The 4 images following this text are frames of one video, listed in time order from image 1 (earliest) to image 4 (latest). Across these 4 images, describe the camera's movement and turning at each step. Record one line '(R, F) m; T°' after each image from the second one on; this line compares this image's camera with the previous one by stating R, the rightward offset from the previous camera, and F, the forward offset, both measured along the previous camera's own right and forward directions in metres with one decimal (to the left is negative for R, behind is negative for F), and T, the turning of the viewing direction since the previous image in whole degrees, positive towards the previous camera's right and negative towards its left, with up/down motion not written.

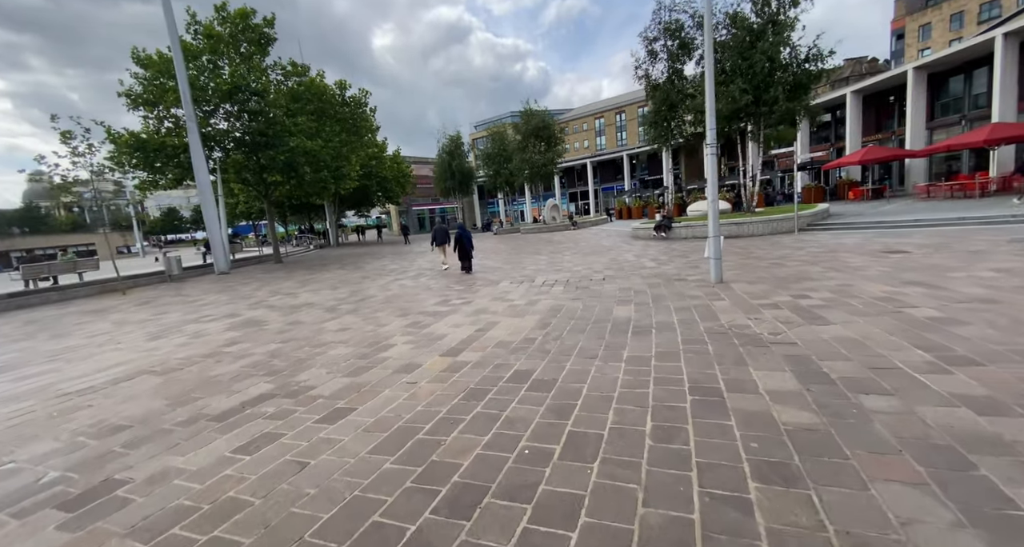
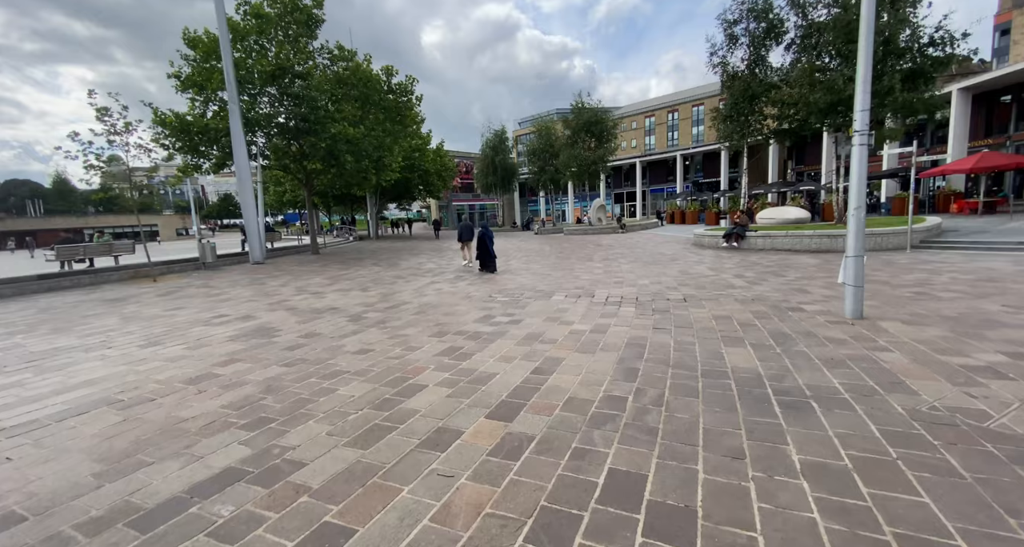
(-0.4, +1.5) m; -5°
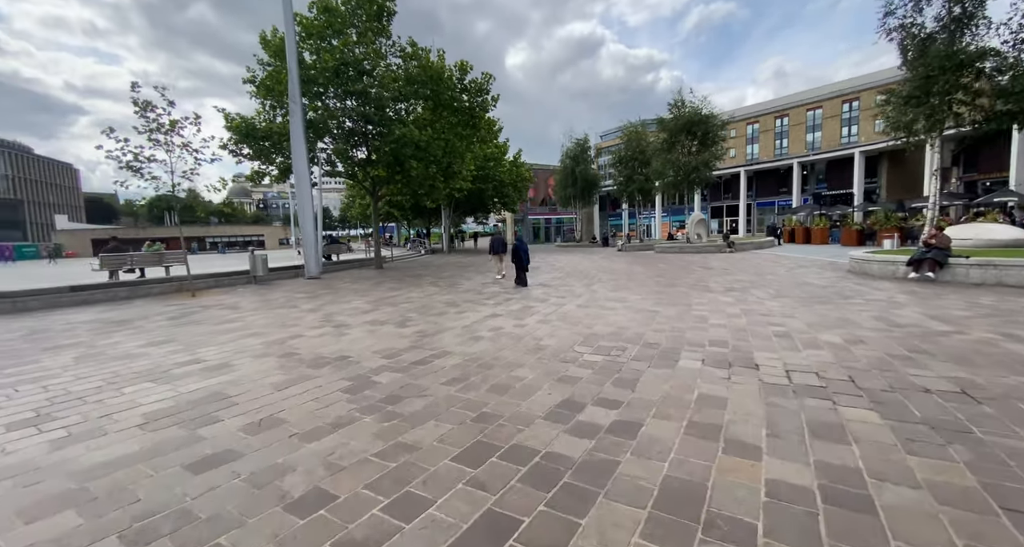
(-0.3, +3.0) m; -10°
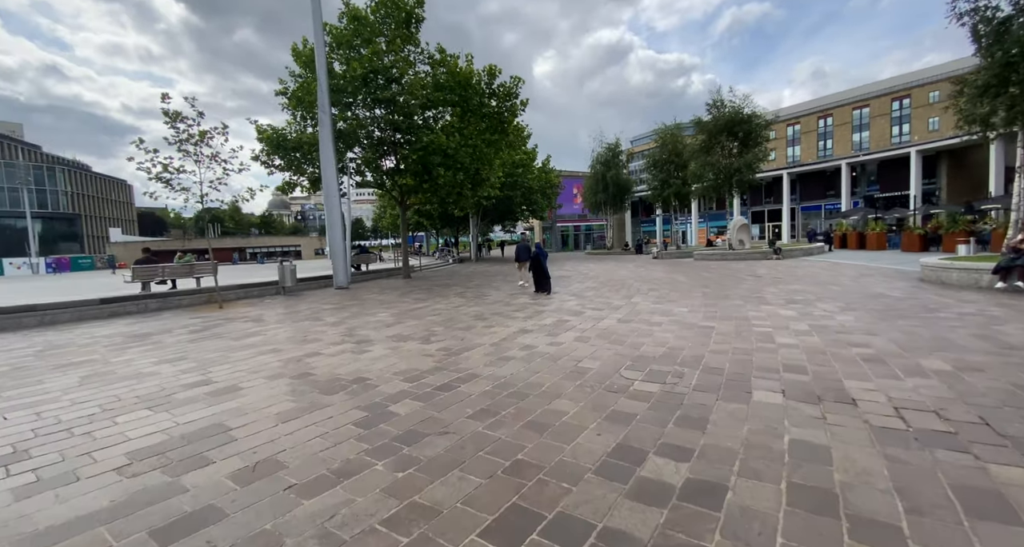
(-0.1, +0.7) m; -4°
